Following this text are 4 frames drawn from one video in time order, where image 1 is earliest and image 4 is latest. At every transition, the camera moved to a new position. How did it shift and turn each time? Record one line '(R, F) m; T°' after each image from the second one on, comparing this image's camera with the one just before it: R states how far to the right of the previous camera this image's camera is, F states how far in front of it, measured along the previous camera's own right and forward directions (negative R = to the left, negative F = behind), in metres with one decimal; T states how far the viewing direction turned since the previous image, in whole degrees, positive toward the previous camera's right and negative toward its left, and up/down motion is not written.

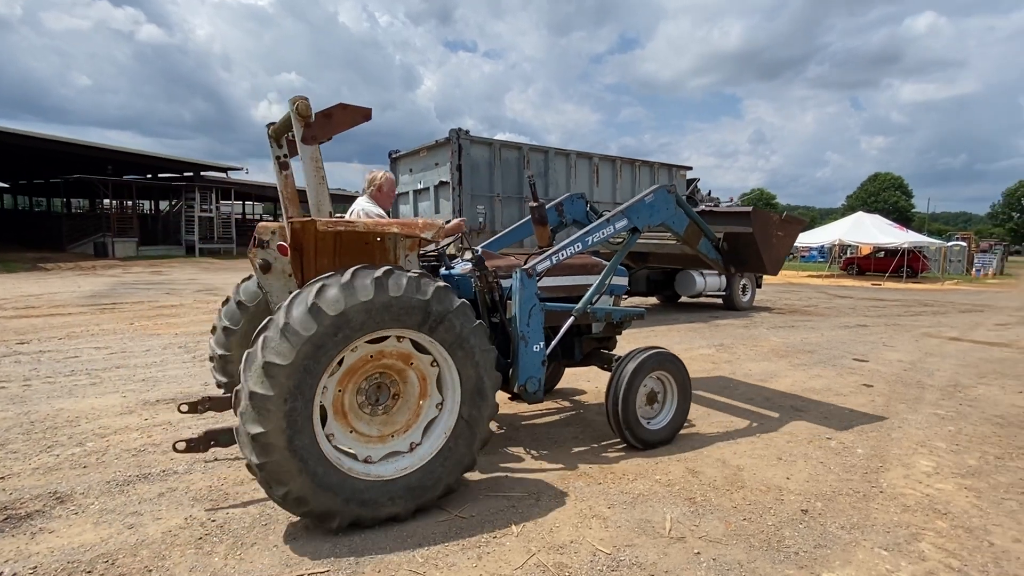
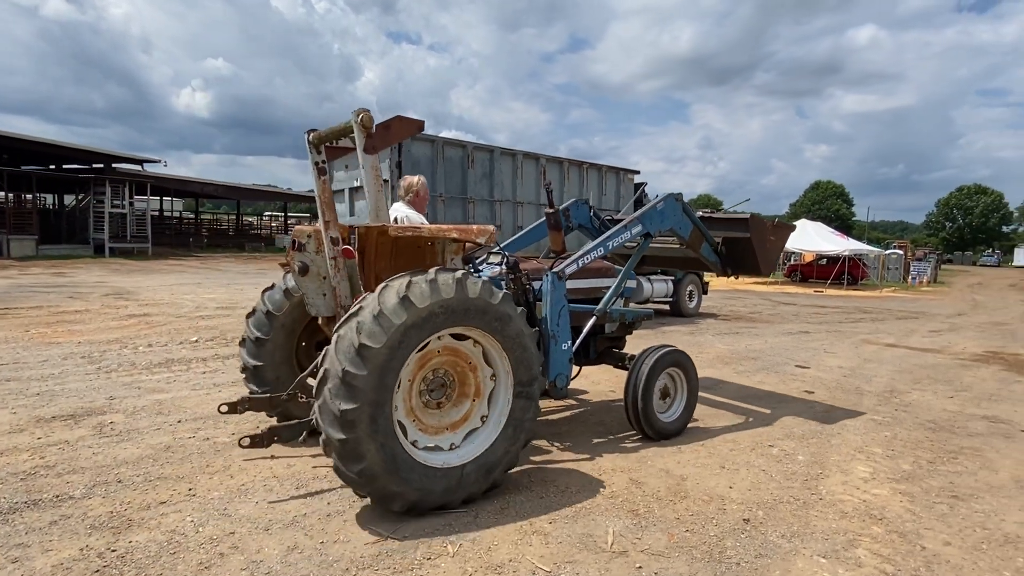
(+0.2, +0.2) m; +4°
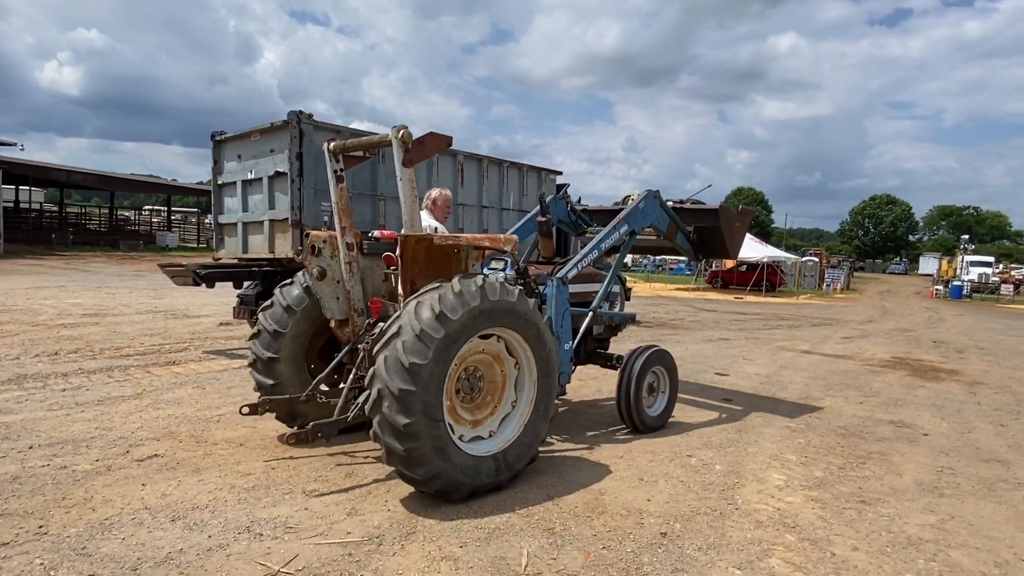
(+0.3, +0.3) m; +6°
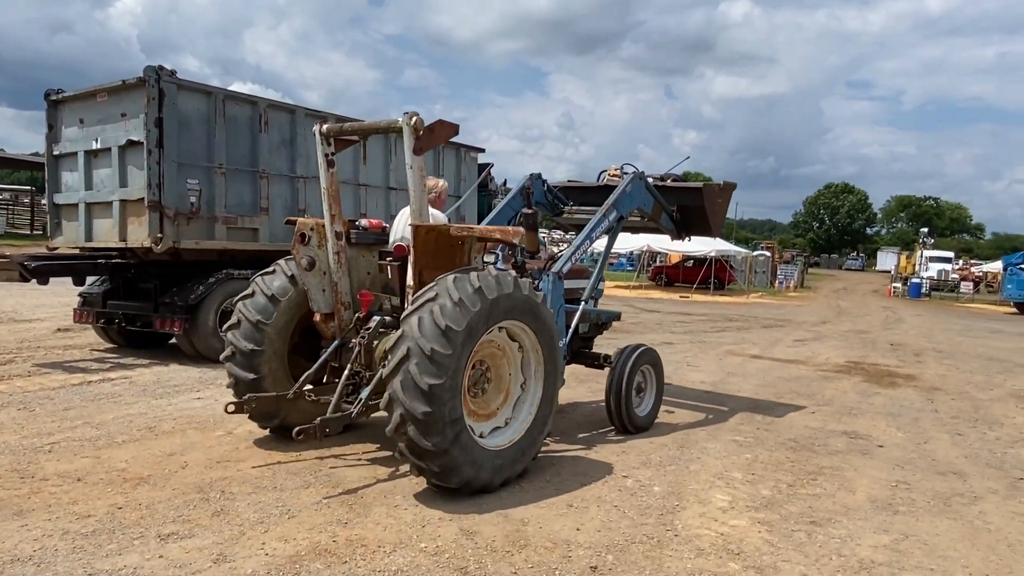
(+0.4, +0.6) m; +4°
